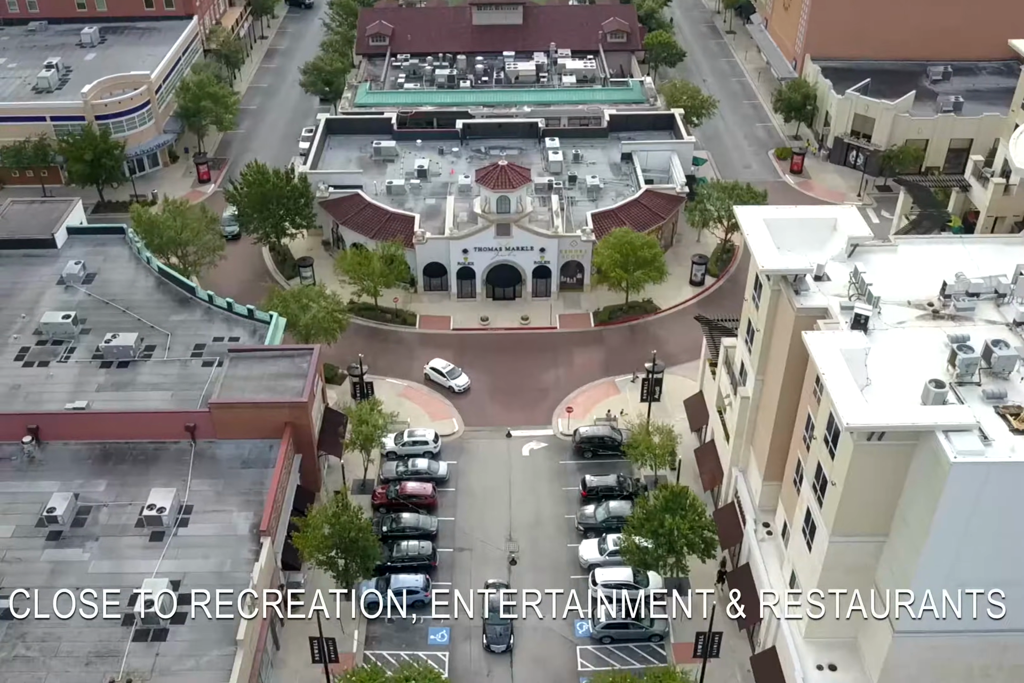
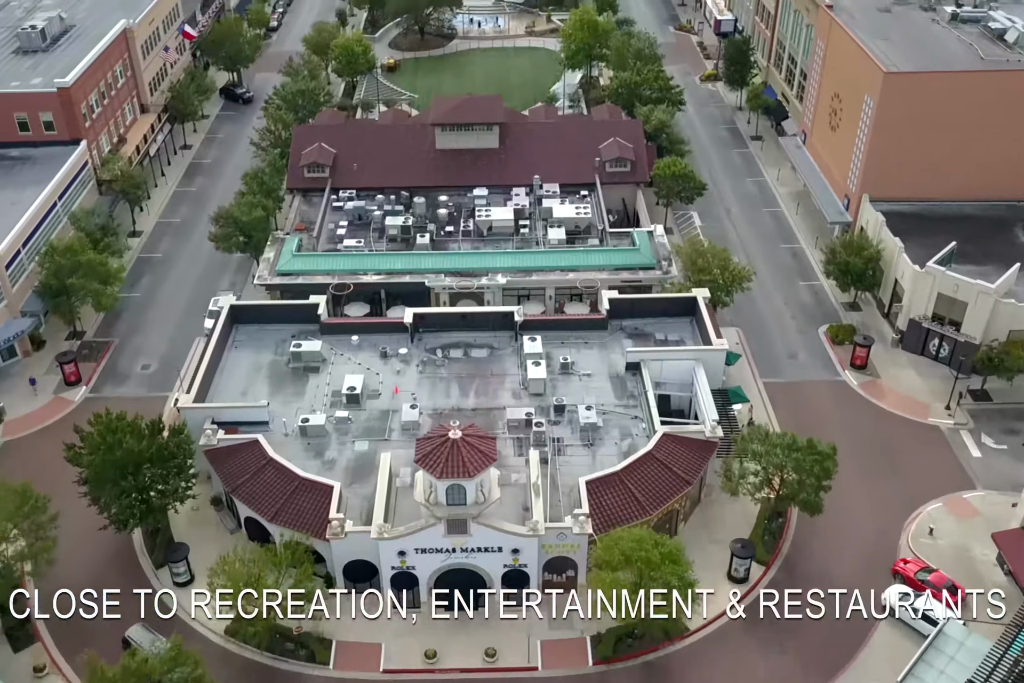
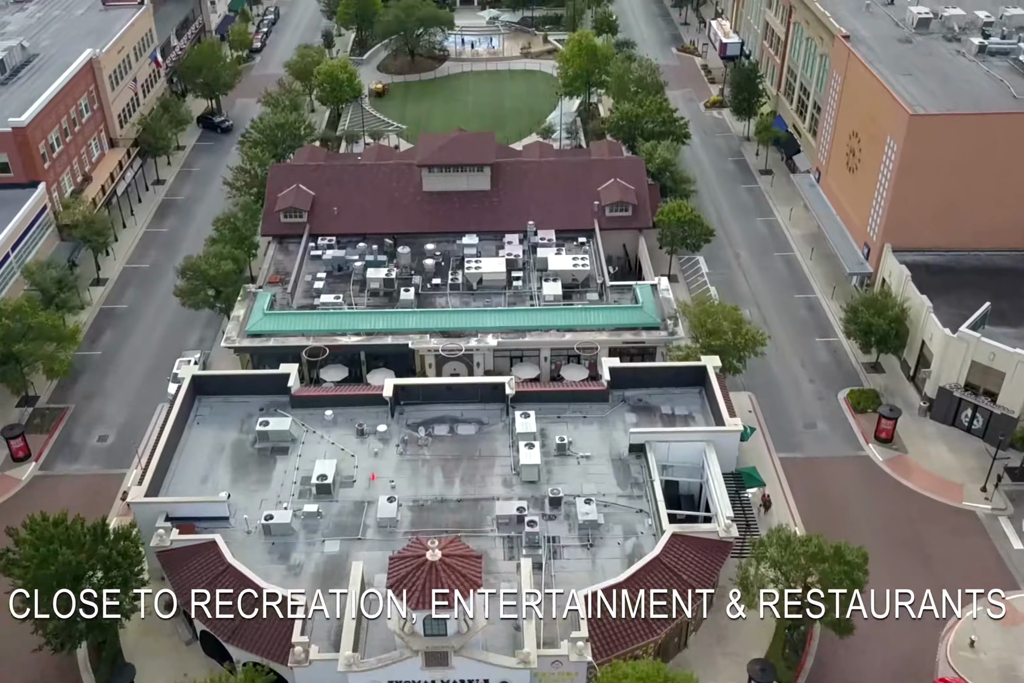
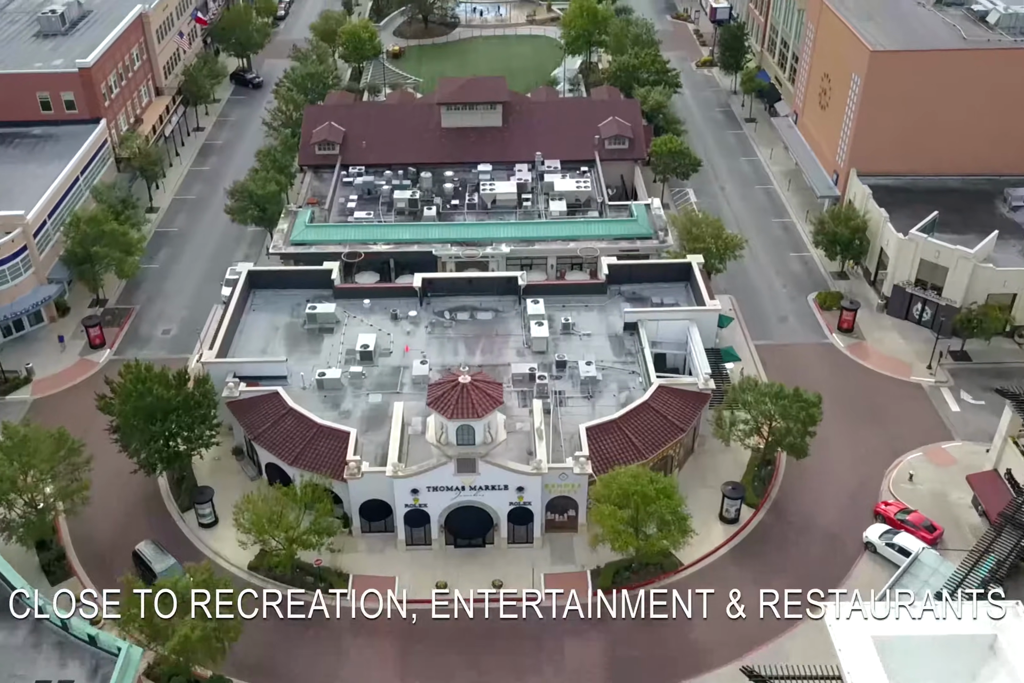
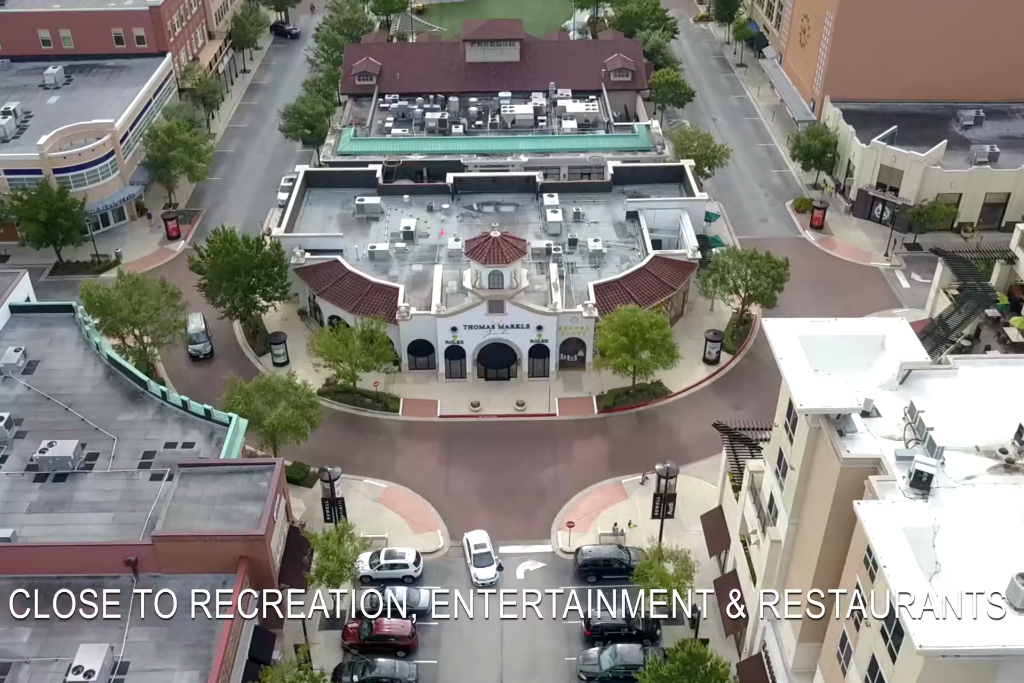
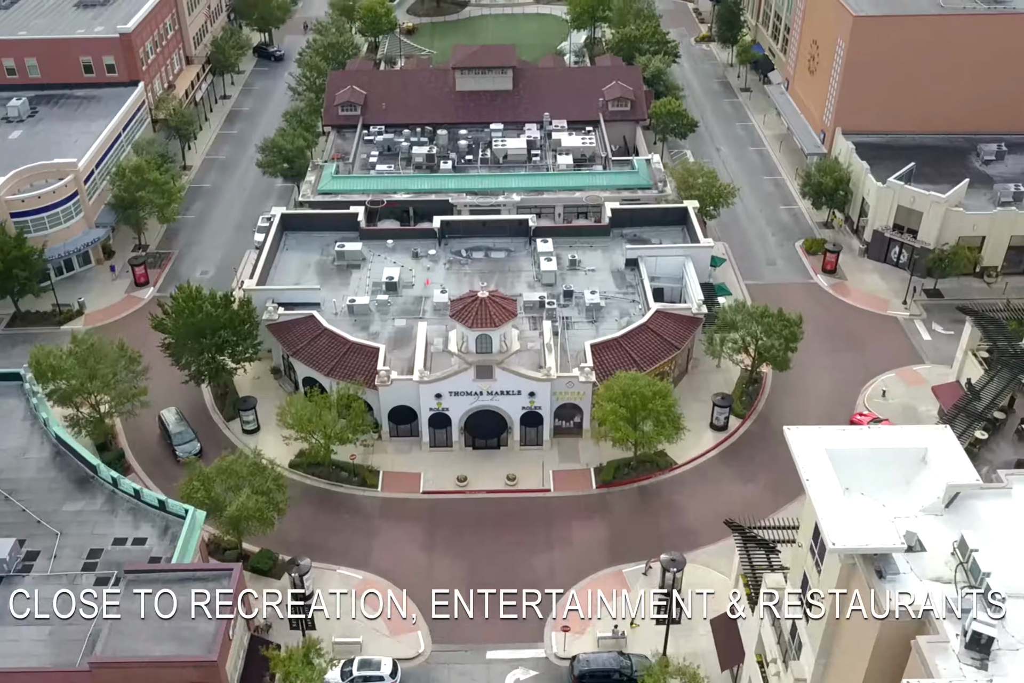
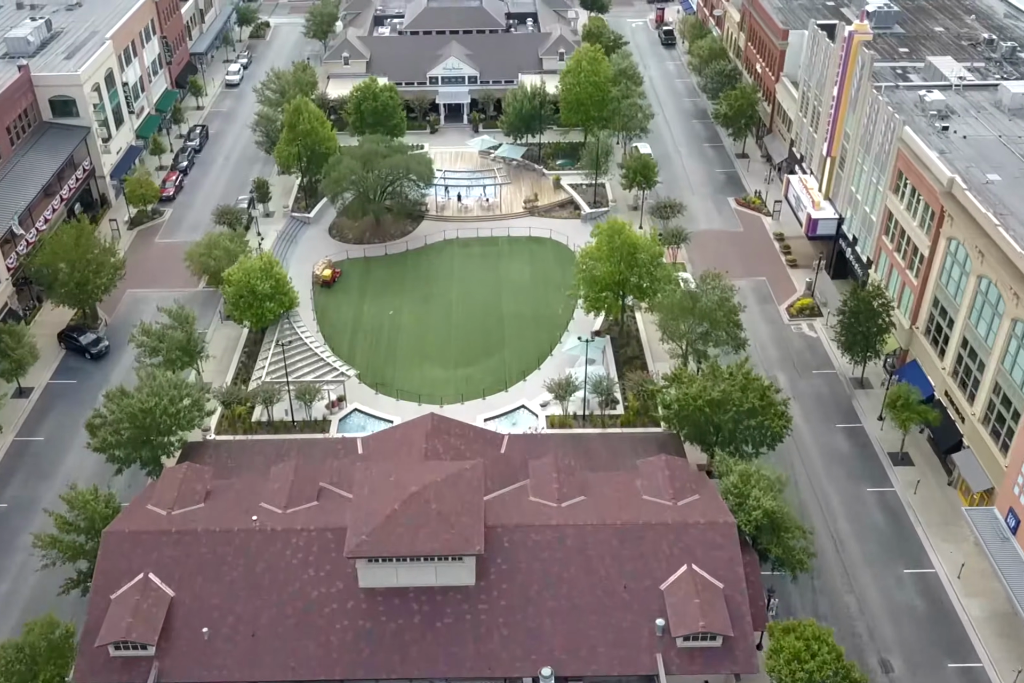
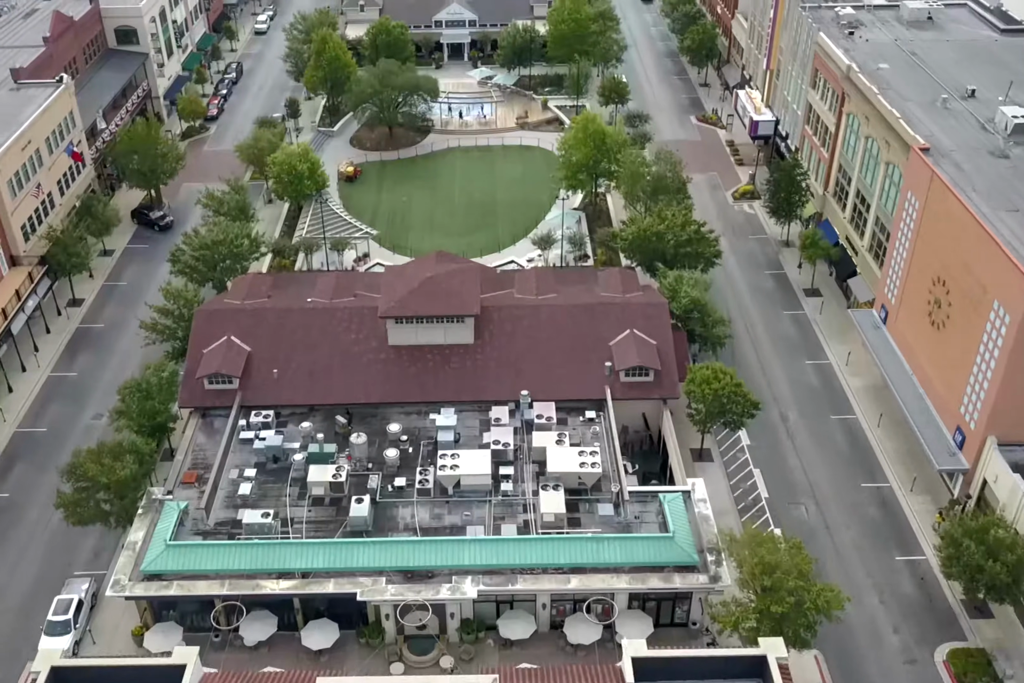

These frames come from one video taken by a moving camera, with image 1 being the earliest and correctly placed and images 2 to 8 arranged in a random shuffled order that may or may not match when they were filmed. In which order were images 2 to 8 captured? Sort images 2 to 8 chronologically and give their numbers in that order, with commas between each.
5, 6, 4, 2, 3, 8, 7
